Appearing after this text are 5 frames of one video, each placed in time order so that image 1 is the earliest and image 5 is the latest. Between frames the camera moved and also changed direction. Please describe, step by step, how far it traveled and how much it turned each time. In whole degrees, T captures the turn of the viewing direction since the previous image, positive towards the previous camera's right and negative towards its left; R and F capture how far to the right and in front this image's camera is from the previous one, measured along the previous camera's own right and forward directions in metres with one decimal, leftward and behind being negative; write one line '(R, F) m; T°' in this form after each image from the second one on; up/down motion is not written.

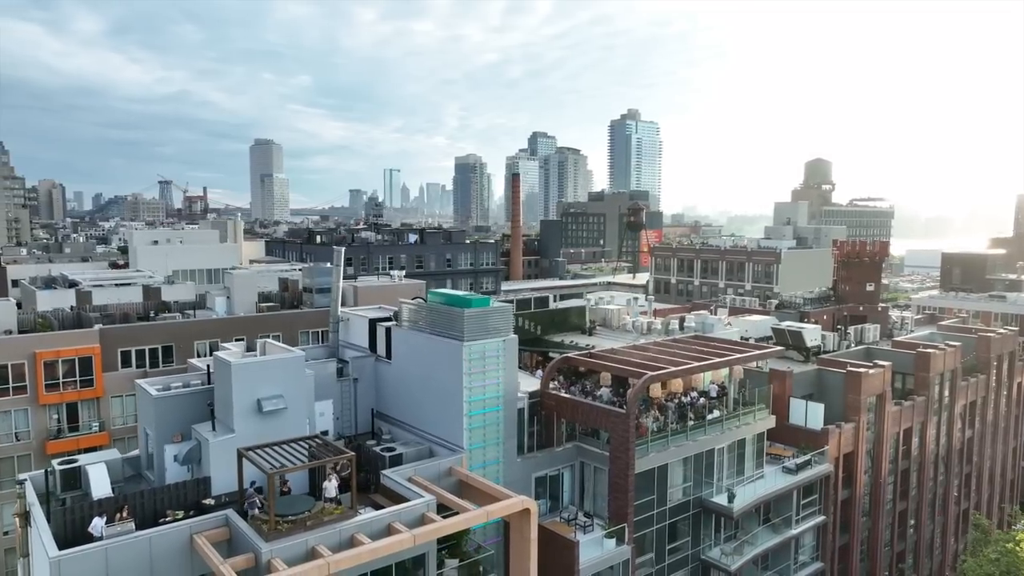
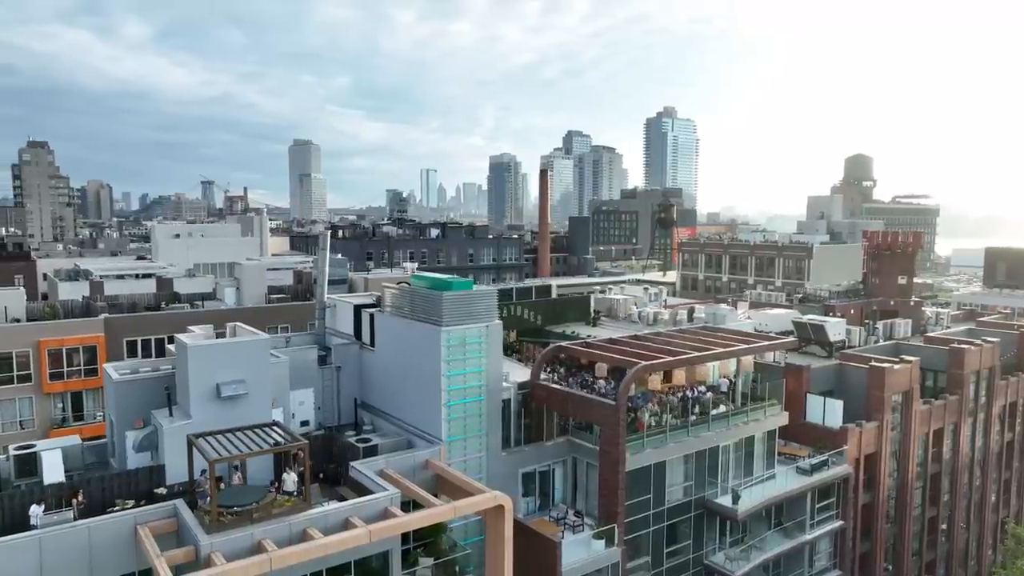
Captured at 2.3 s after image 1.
(+1.9, +1.8) m; -3°
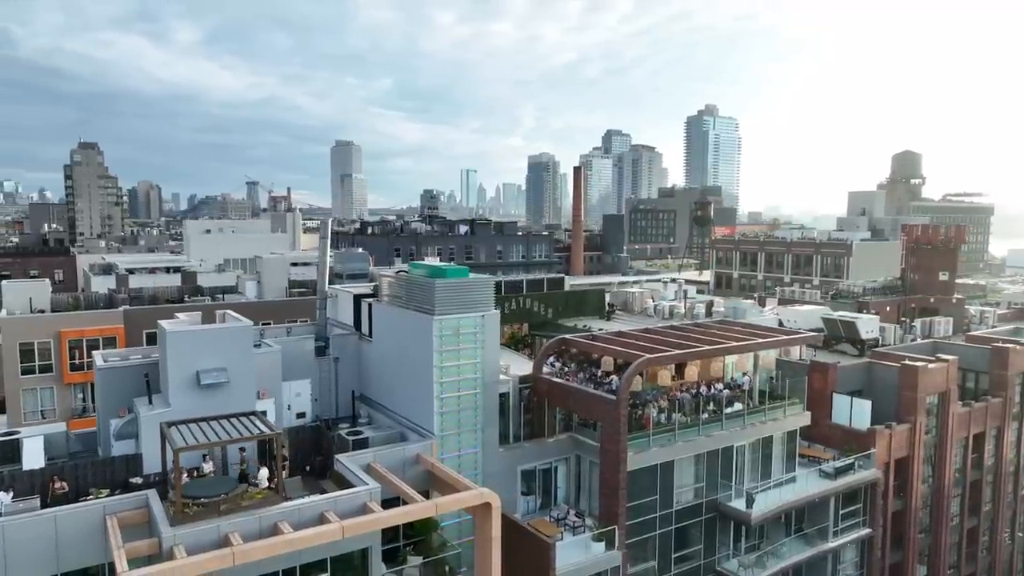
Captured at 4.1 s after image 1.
(+1.5, +1.3) m; -3°
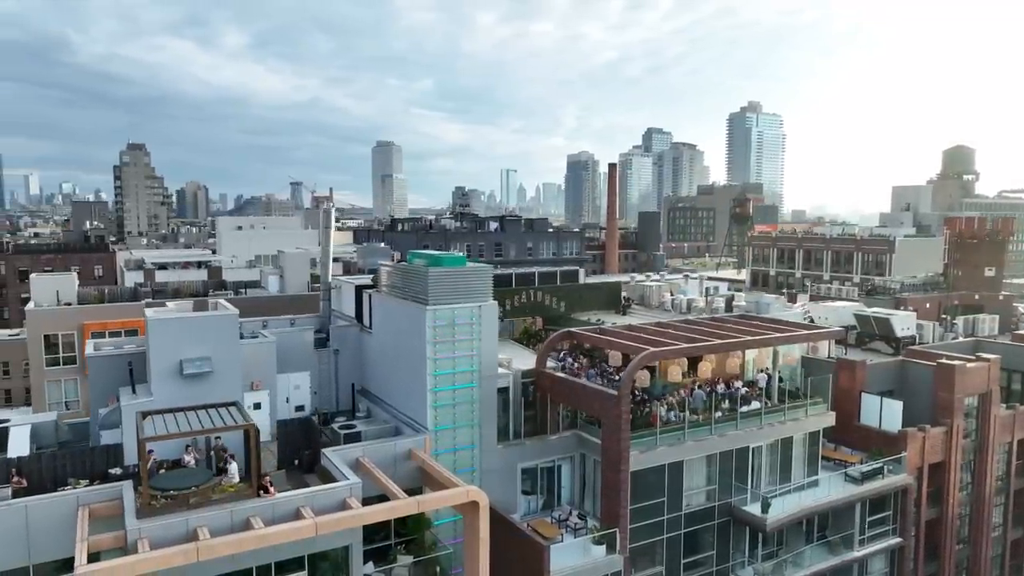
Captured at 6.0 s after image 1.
(+1.4, +1.2) m; -3°
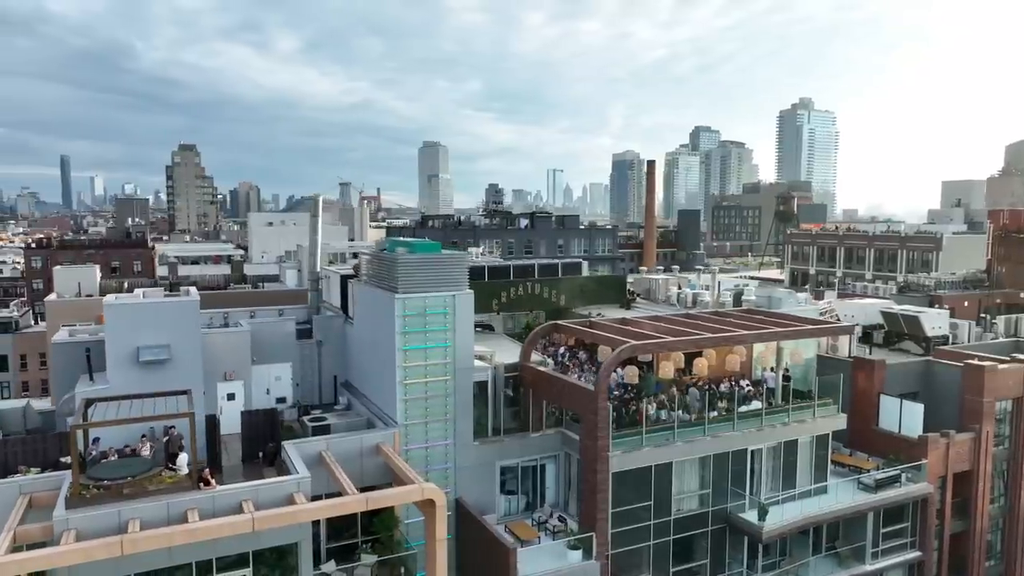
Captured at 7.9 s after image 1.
(+2.2, +1.3) m; -4°
